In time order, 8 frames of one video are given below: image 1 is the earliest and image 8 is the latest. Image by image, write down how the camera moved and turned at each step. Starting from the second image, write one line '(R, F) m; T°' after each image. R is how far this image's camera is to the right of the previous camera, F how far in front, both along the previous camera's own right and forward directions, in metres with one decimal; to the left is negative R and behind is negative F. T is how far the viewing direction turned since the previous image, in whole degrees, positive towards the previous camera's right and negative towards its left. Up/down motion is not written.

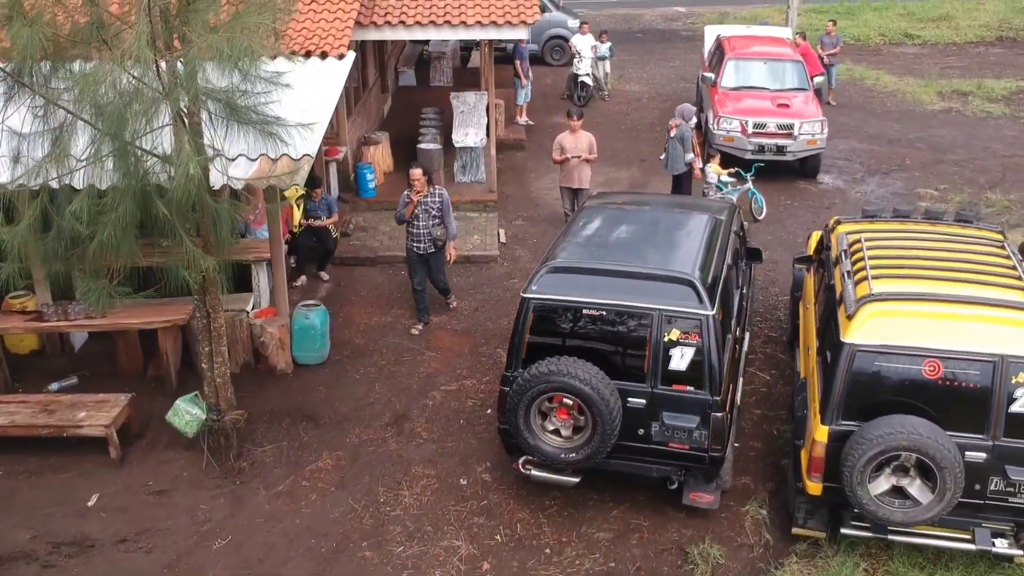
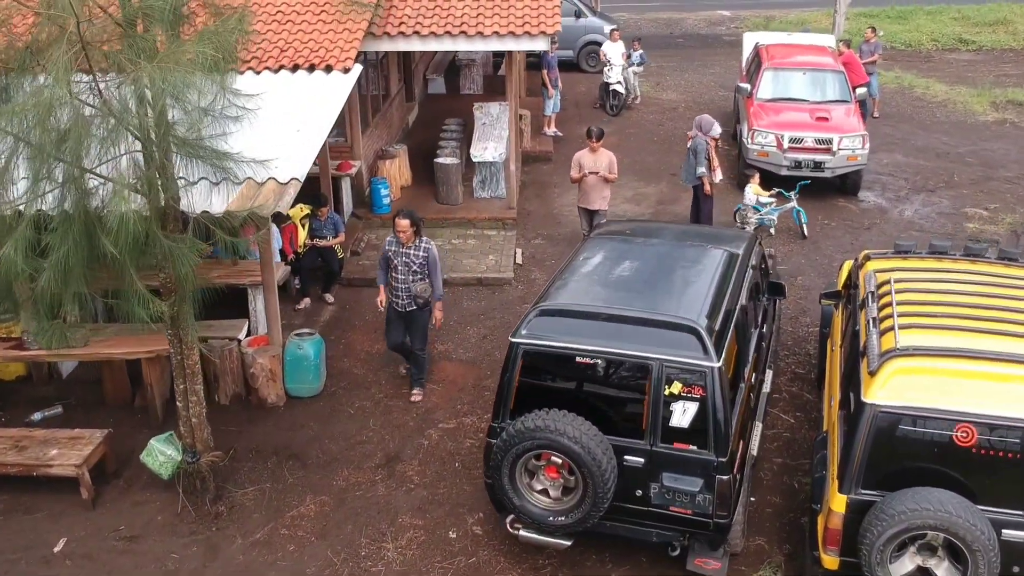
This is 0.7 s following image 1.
(+0.3, +0.6) m; -3°
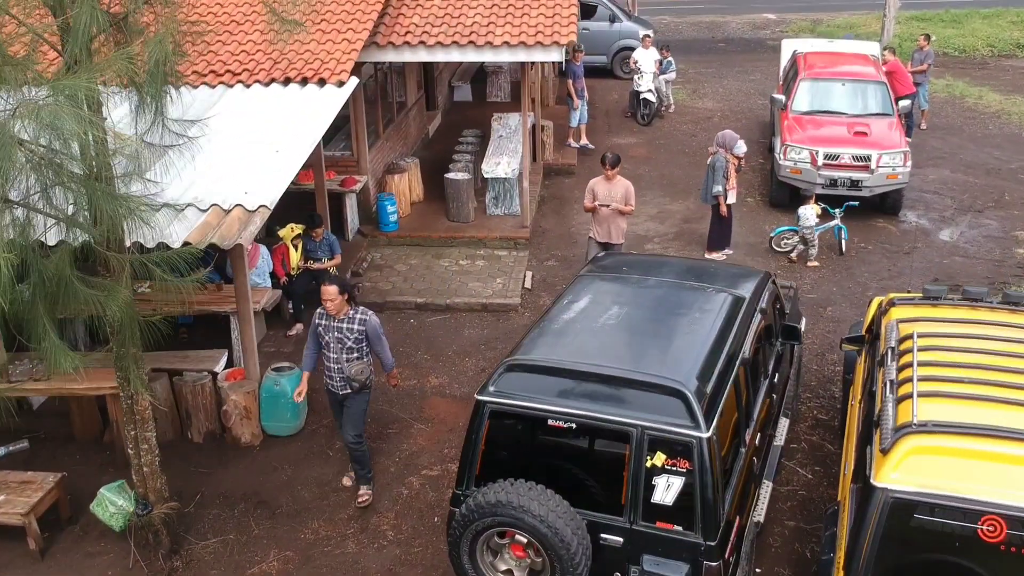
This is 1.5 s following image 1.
(+0.4, +0.7) m; -3°
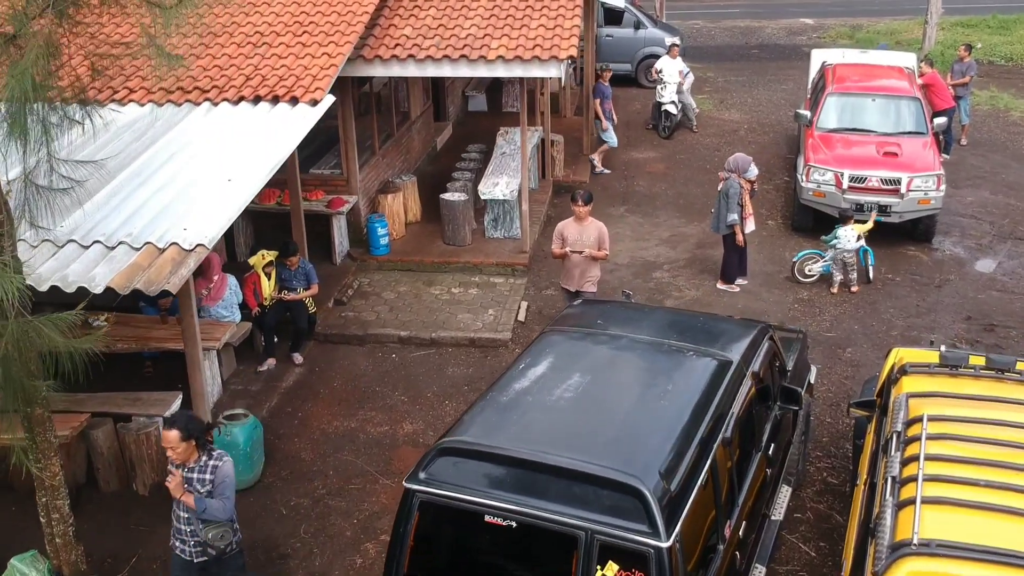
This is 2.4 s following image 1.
(+0.5, +0.7) m; -2°
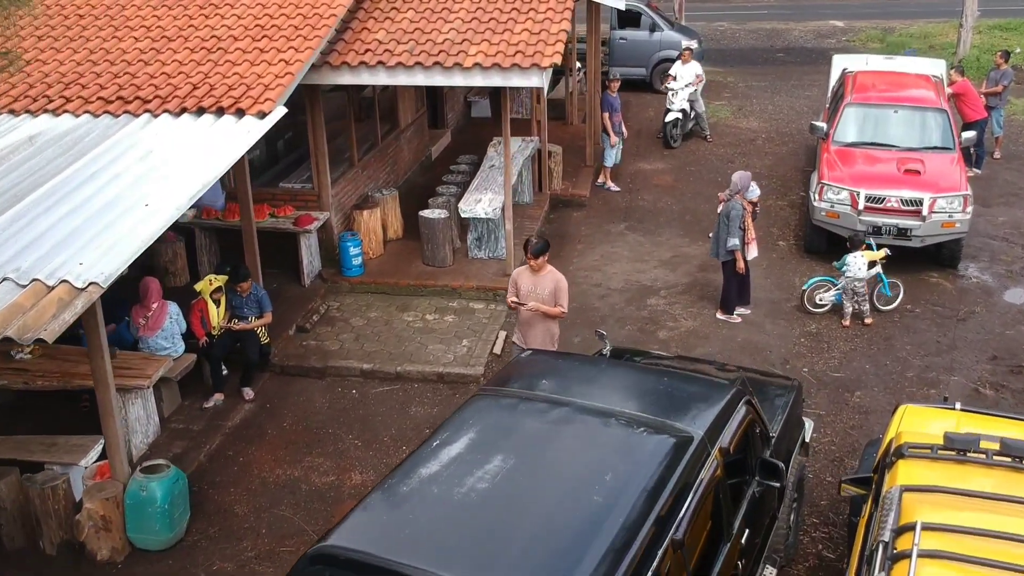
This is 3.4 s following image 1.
(+0.5, +0.8) m; -2°
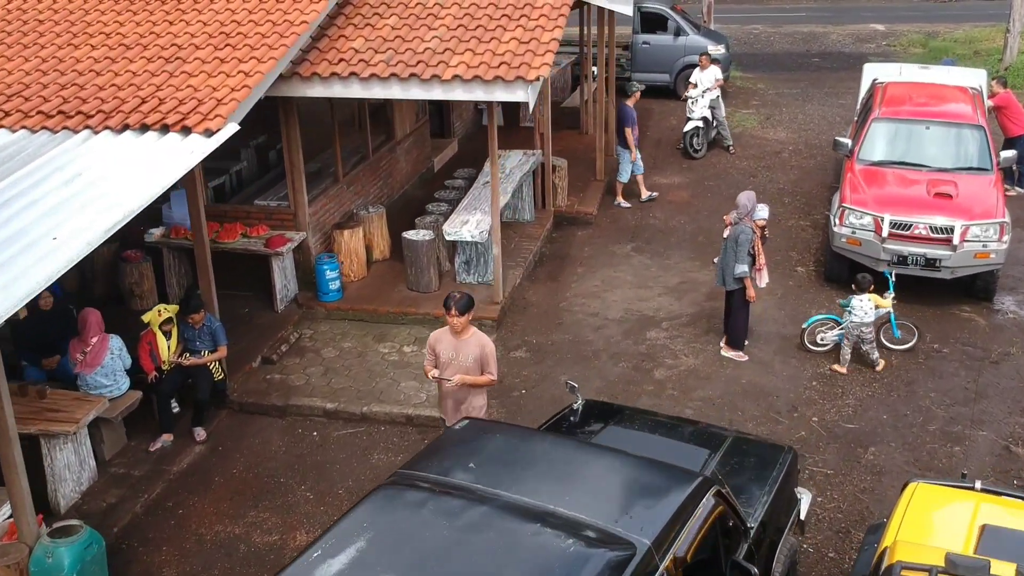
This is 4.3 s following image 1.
(+0.5, +0.8) m; -2°
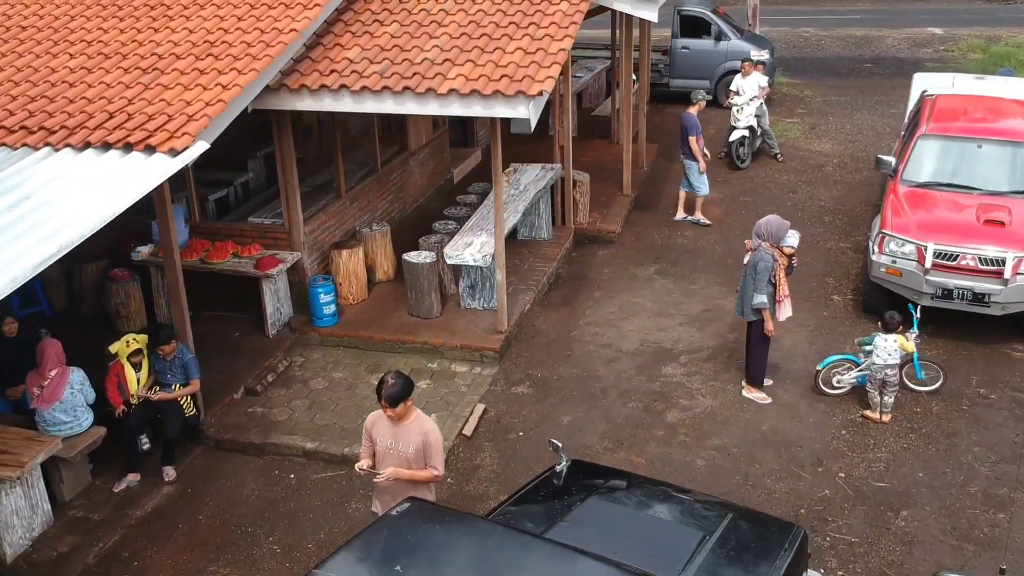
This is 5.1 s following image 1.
(+0.4, +0.7) m; -3°
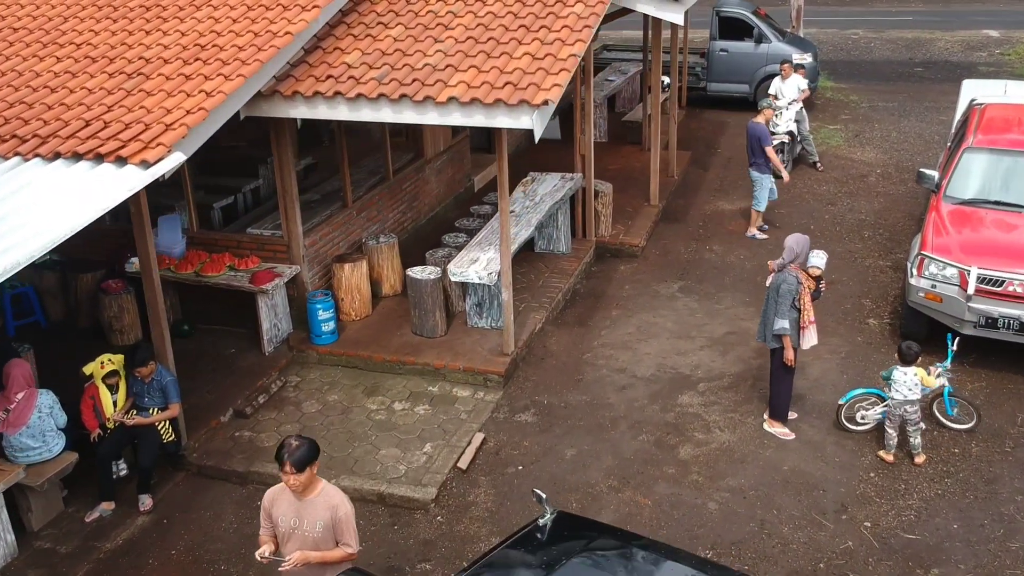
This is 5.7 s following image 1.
(+0.3, +0.5) m; -3°
